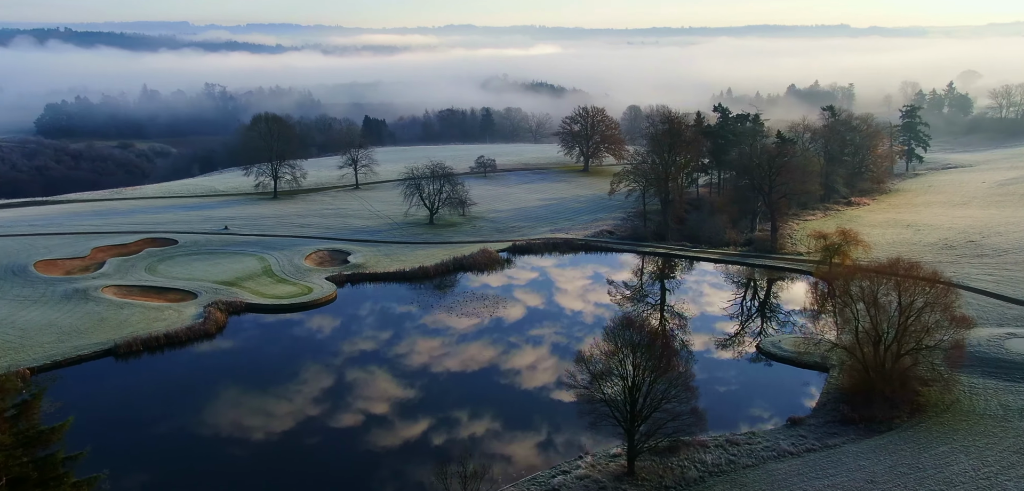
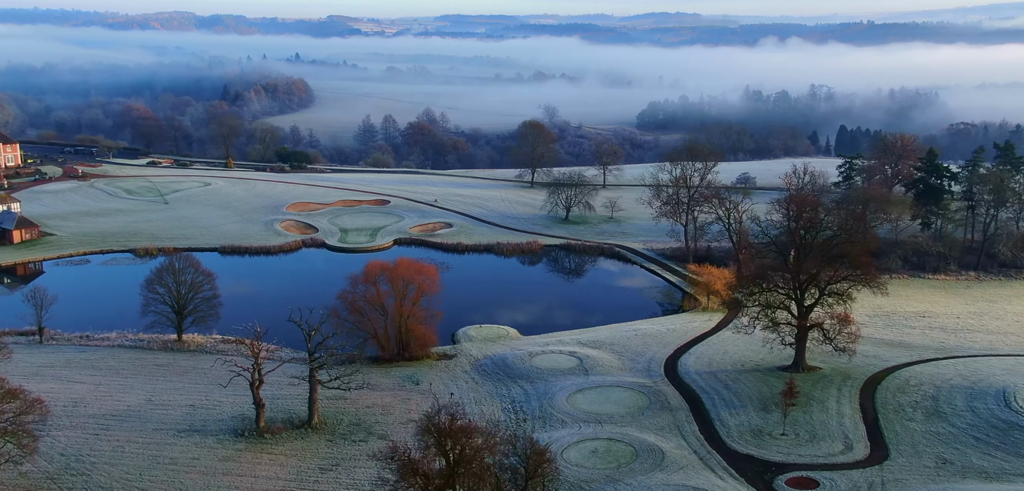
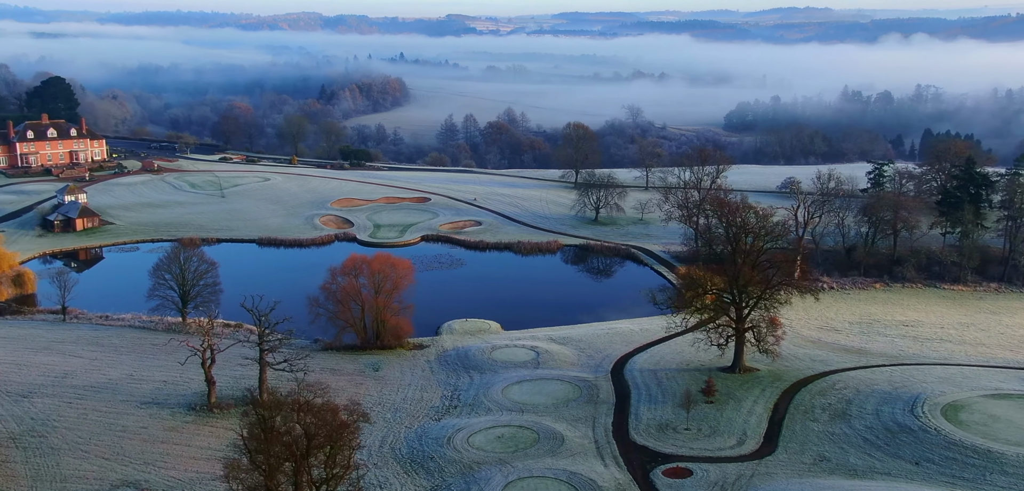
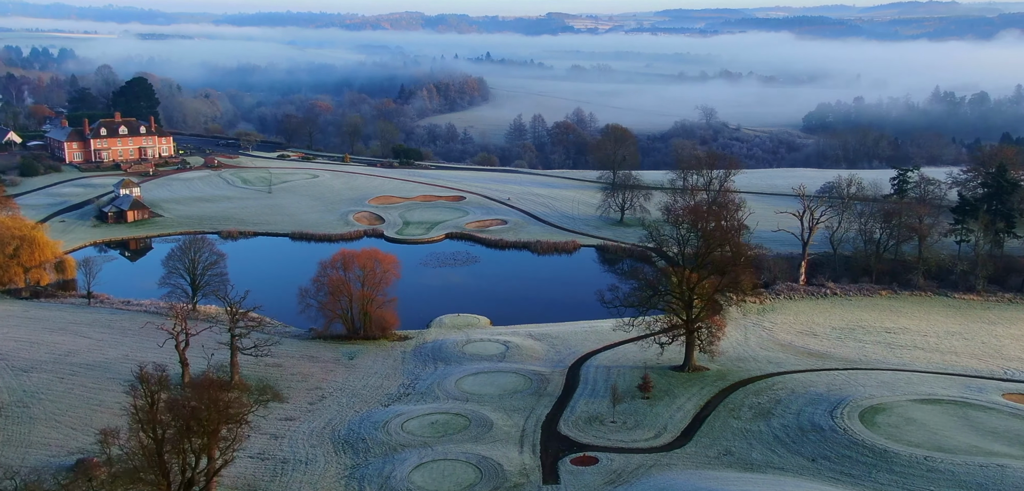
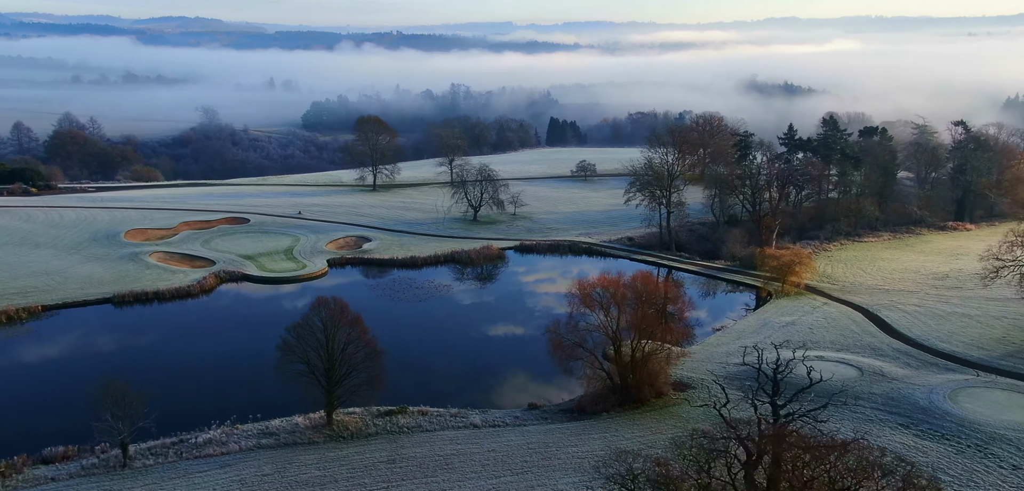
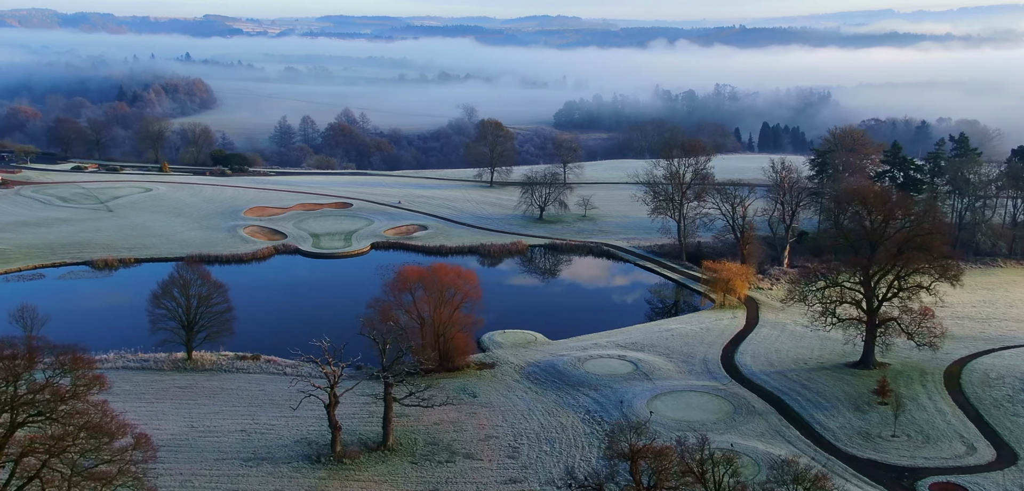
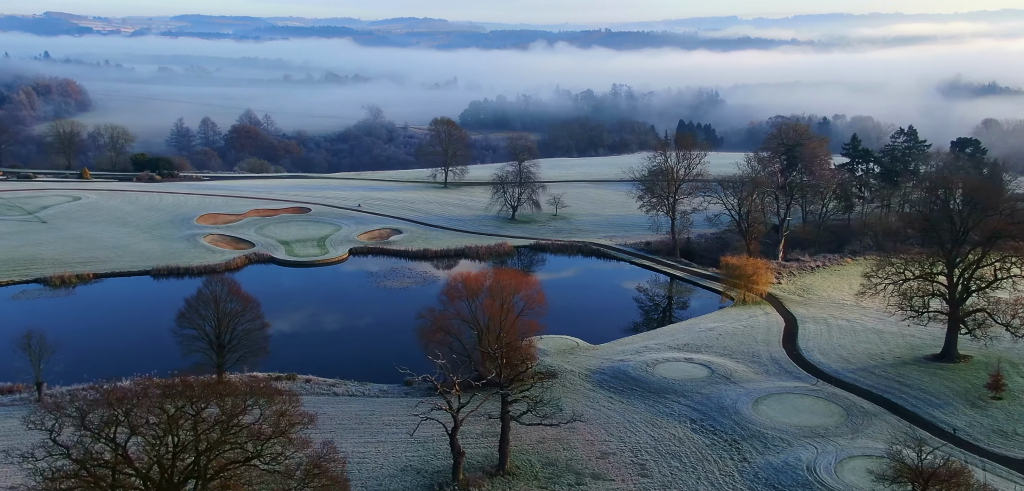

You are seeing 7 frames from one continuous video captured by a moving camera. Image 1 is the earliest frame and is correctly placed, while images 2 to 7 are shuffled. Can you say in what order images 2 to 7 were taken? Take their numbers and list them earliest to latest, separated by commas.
5, 7, 6, 2, 3, 4
